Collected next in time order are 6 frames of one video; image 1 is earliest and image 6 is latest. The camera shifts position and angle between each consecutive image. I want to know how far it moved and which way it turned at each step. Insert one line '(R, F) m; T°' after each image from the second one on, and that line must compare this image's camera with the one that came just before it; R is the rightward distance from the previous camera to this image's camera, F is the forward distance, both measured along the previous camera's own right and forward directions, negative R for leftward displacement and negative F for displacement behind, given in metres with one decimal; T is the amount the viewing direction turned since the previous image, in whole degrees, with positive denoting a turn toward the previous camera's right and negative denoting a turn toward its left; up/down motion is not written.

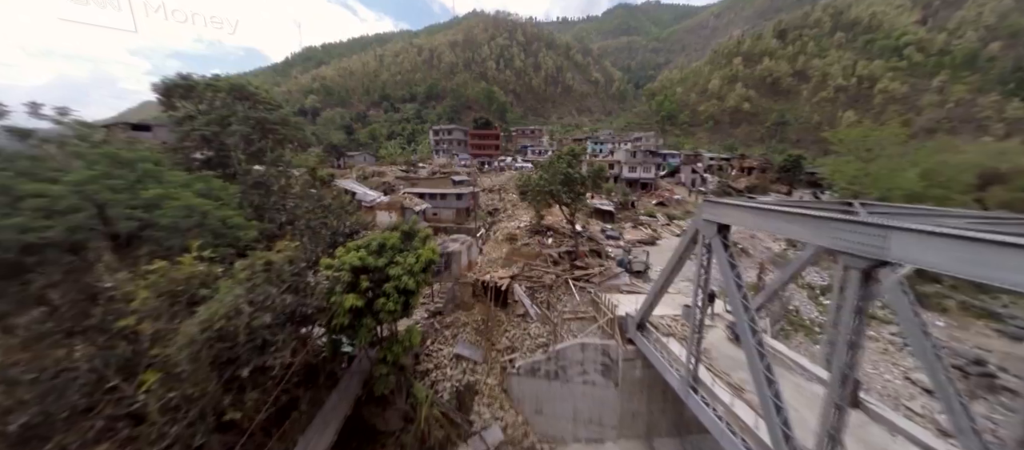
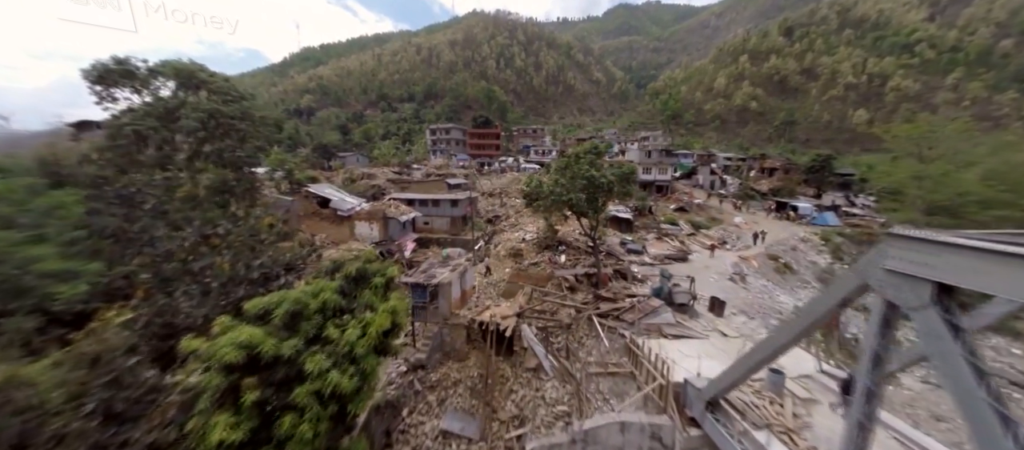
(-0.3, +4.0) m; 0°
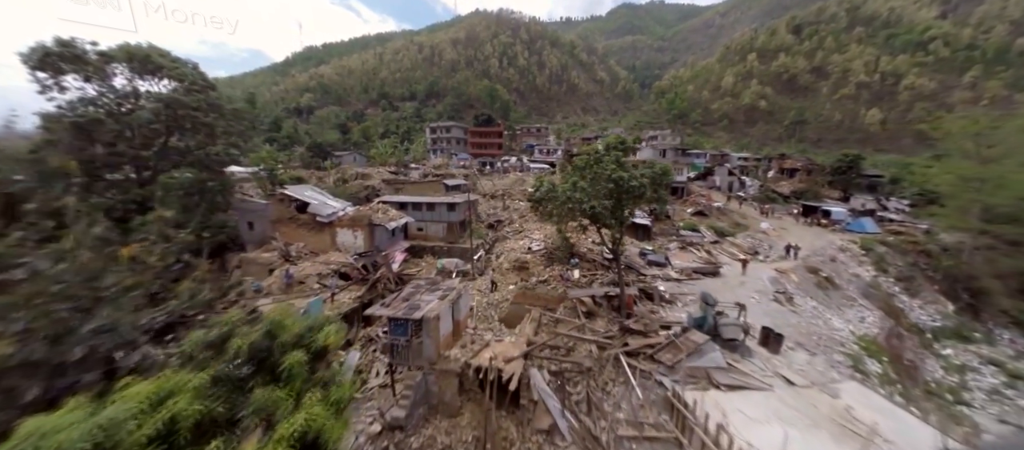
(-0.1, +2.7) m; 0°
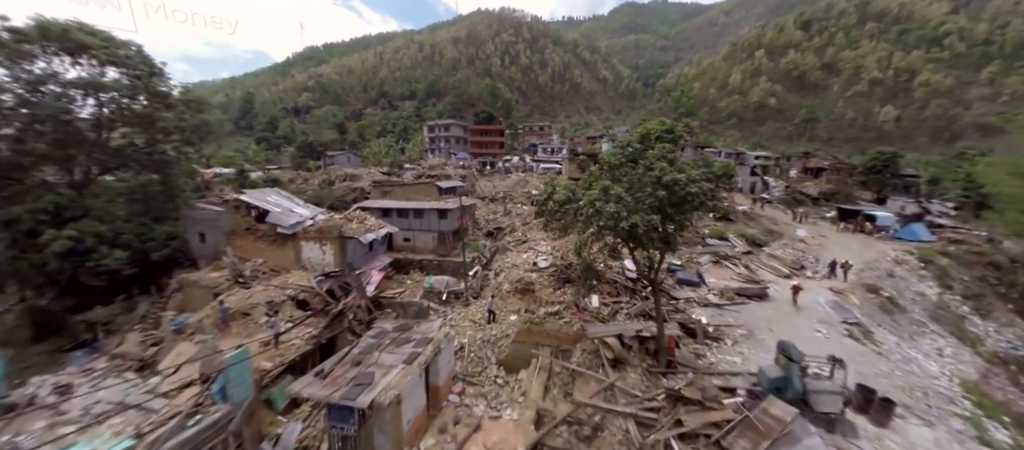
(0.0, +3.2) m; 0°
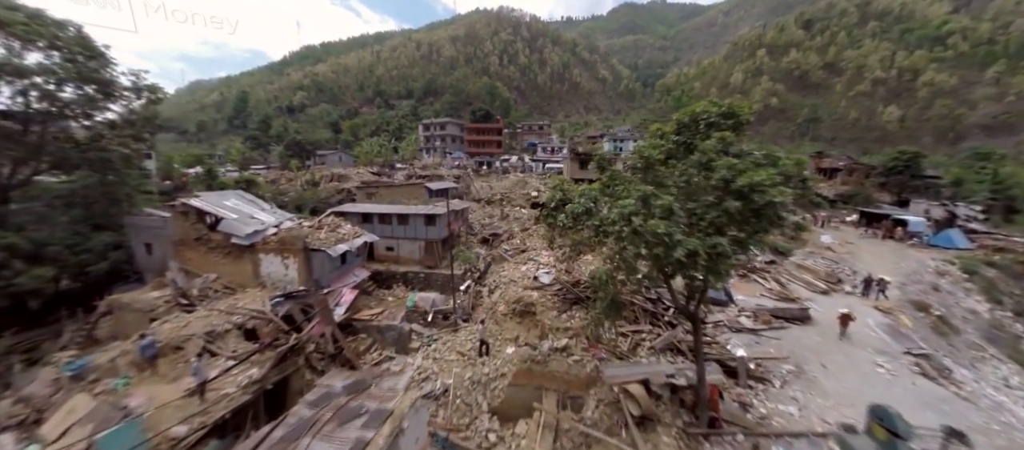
(+0.1, +2.3) m; 0°
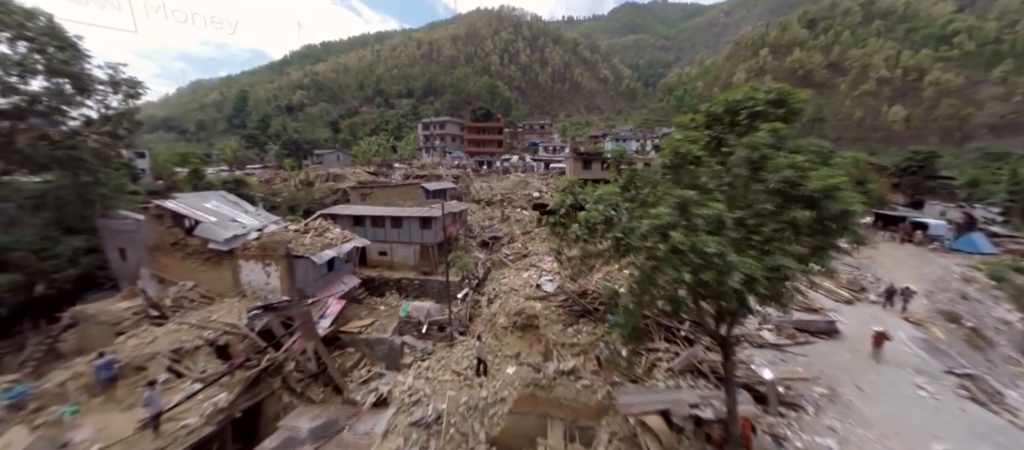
(0.0, +1.0) m; 0°
